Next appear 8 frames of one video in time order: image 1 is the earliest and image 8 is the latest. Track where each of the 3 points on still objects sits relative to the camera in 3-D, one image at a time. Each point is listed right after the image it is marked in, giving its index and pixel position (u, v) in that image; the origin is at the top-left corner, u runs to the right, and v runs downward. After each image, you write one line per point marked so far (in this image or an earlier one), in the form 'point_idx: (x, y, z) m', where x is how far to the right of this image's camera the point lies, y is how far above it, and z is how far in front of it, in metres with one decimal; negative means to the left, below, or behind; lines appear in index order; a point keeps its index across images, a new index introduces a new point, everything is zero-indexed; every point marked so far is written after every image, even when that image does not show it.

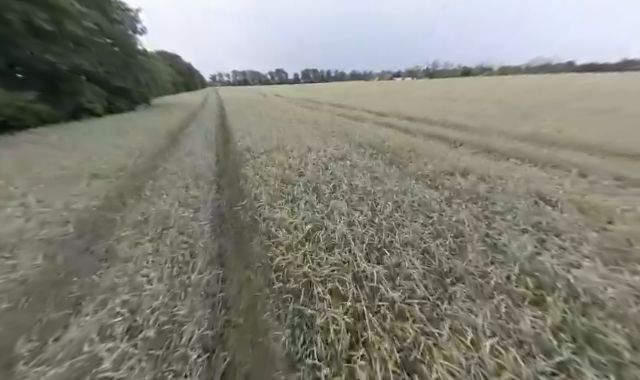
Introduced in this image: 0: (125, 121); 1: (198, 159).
0: (-7.8, +2.8, +8.4) m
1: (-2.4, +0.6, +4.1) m
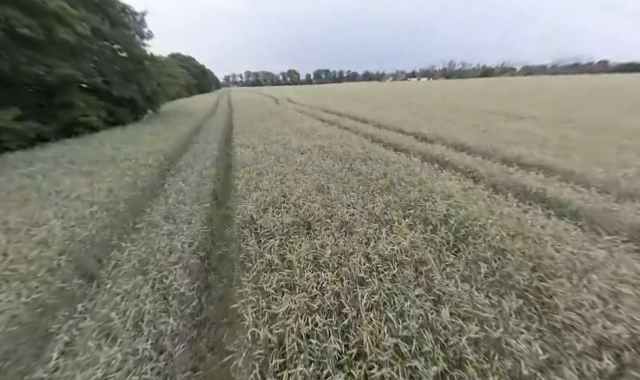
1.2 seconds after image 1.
0: (-7.1, +1.8, +7.4) m
1: (-1.9, -0.5, +2.8) m
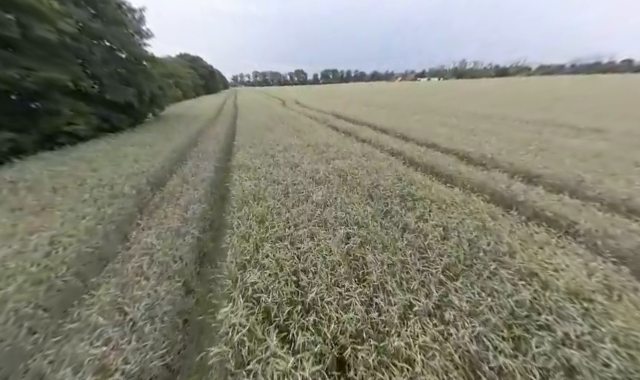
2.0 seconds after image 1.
0: (-6.6, +1.2, +6.4) m
1: (-1.6, -1.2, +1.7) m
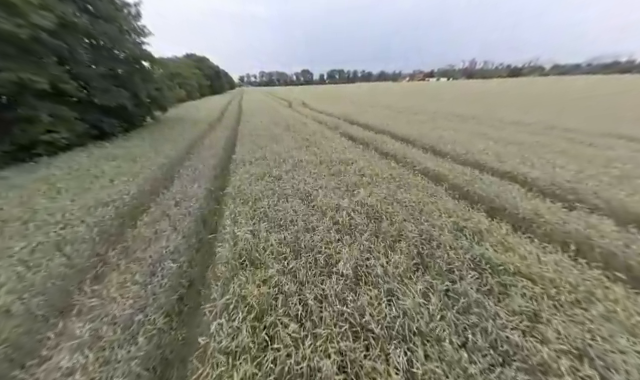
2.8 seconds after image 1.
0: (-6.2, +0.6, +5.5) m
1: (-1.3, -1.8, +0.7) m
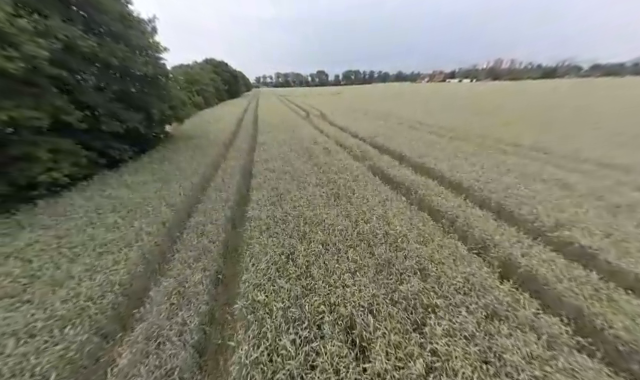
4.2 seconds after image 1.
0: (-5.5, -0.7, +4.8) m
1: (-1.0, -3.2, -0.4) m
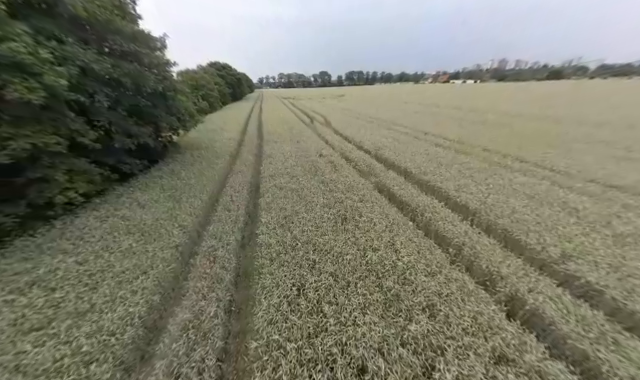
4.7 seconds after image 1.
0: (-5.3, -1.3, +4.9) m
1: (-0.9, -3.8, -0.3) m
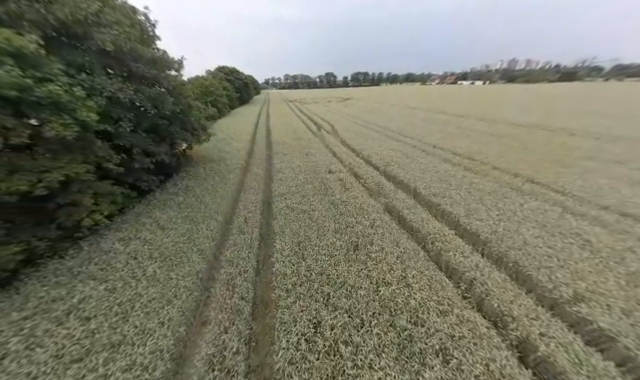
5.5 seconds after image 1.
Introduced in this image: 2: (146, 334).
0: (-5.0, -2.0, +5.3) m
1: (-0.7, -4.5, -0.1) m
2: (-3.2, -2.6, +3.8) m
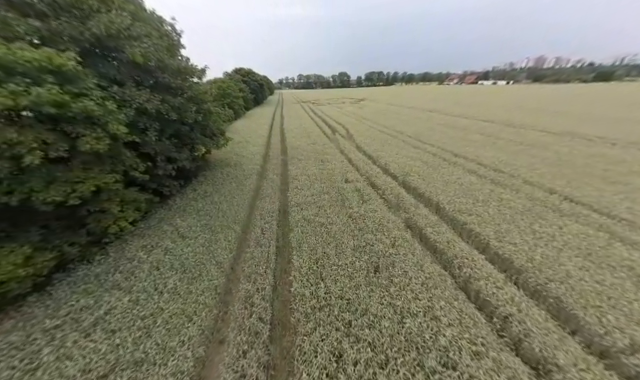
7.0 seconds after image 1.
0: (-4.5, -2.3, +5.4) m
1: (-0.6, -4.9, -0.2) m
2: (-2.8, -3.0, +3.8) m
